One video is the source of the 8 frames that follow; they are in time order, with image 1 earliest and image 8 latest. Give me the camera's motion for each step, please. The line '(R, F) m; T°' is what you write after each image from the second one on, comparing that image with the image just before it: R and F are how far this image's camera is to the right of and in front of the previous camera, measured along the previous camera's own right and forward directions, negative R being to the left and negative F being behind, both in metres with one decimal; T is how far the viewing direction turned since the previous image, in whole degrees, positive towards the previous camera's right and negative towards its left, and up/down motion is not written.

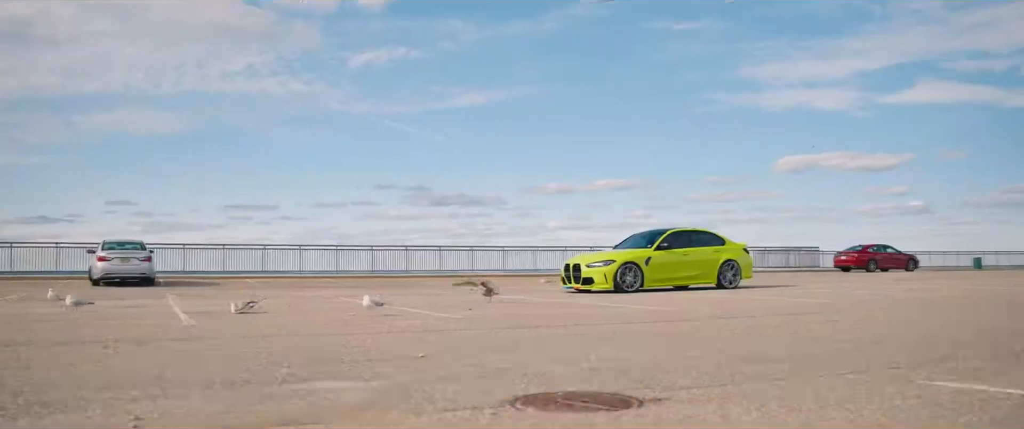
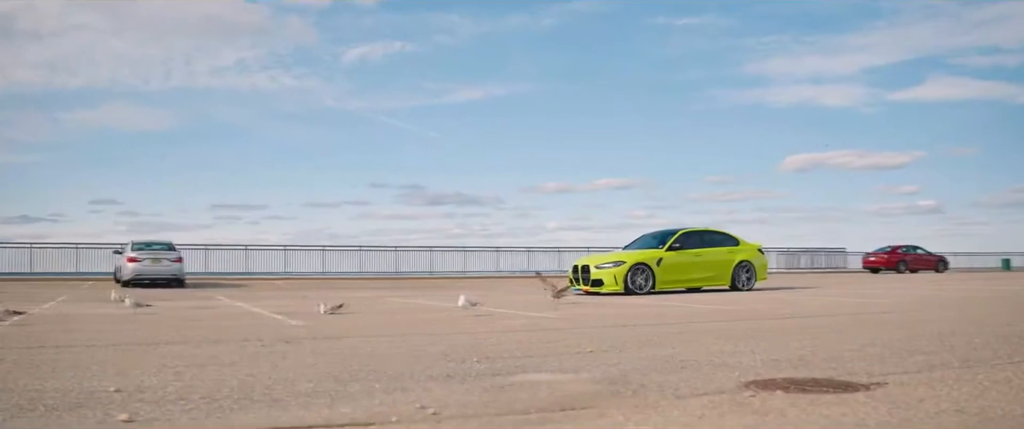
(-0.7, -0.5) m; 0°
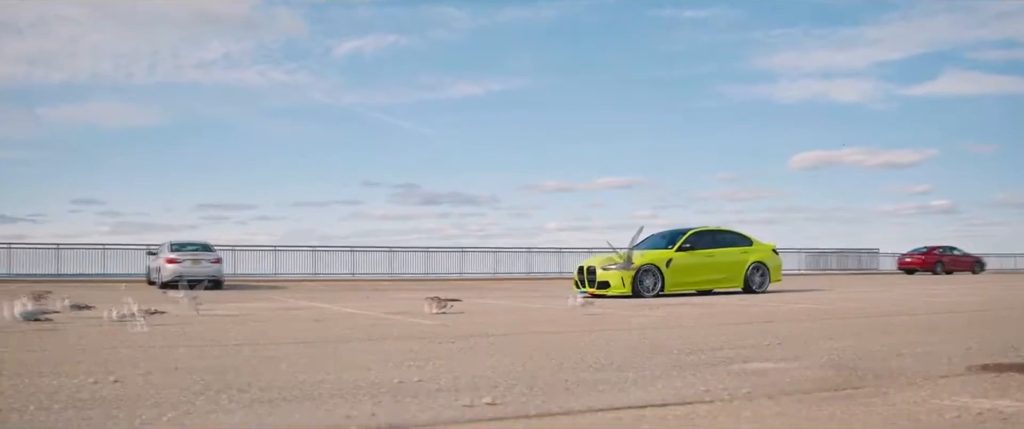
(-1.0, -0.7) m; -1°
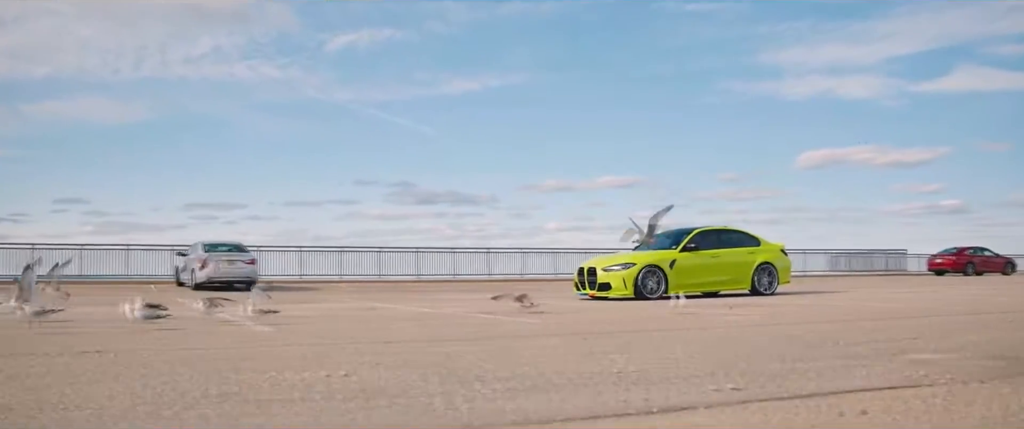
(-1.1, -0.7) m; 0°
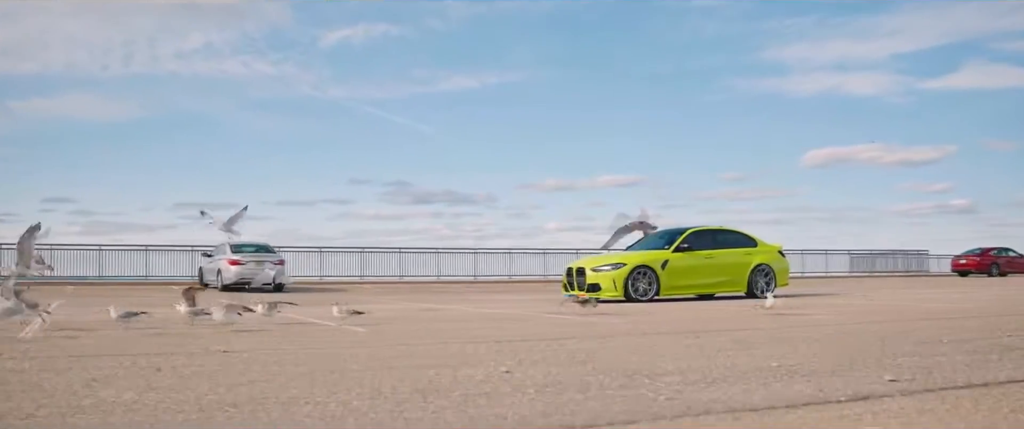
(-0.9, -0.6) m; 0°
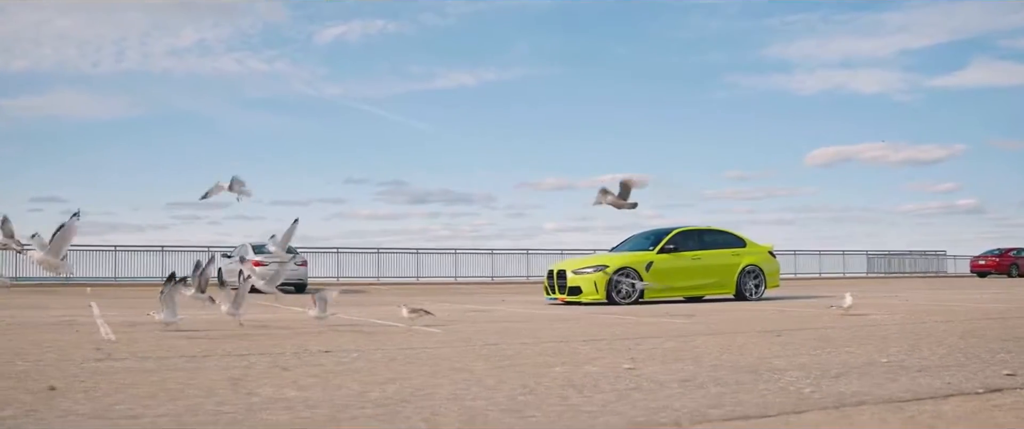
(-0.8, -0.5) m; 0°
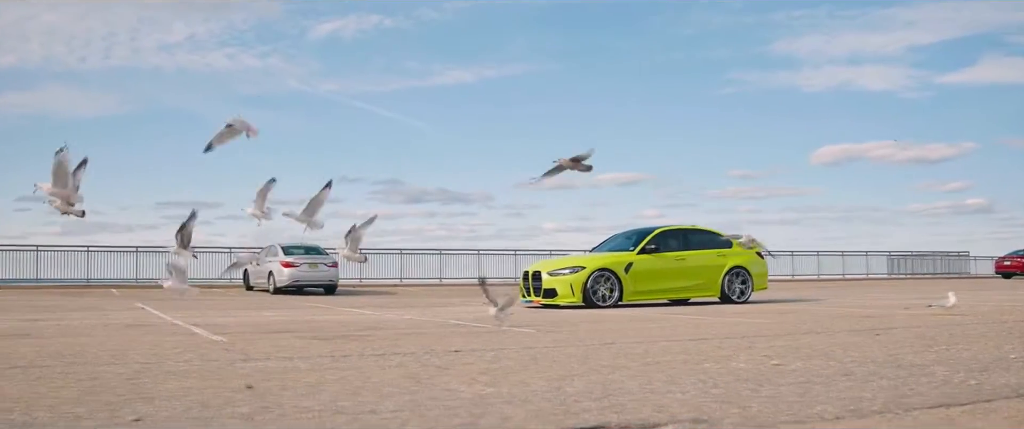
(-1.2, -0.7) m; 0°
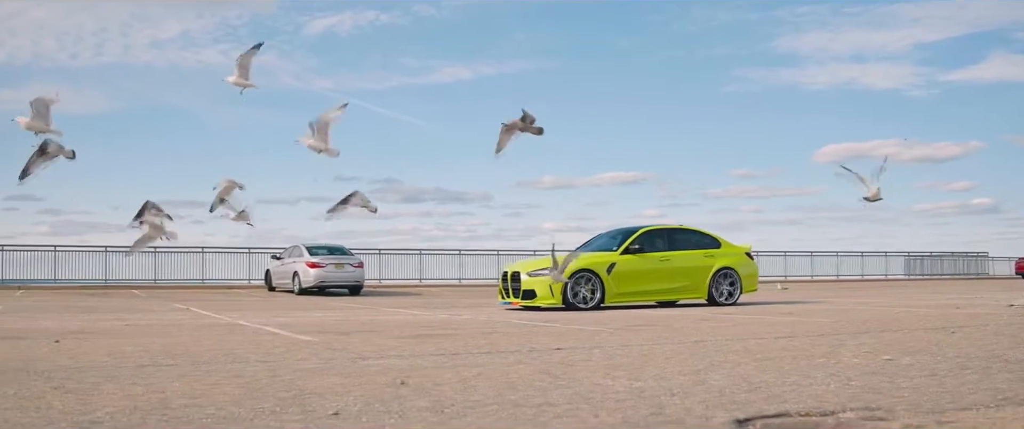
(-1.1, -0.7) m; 0°
